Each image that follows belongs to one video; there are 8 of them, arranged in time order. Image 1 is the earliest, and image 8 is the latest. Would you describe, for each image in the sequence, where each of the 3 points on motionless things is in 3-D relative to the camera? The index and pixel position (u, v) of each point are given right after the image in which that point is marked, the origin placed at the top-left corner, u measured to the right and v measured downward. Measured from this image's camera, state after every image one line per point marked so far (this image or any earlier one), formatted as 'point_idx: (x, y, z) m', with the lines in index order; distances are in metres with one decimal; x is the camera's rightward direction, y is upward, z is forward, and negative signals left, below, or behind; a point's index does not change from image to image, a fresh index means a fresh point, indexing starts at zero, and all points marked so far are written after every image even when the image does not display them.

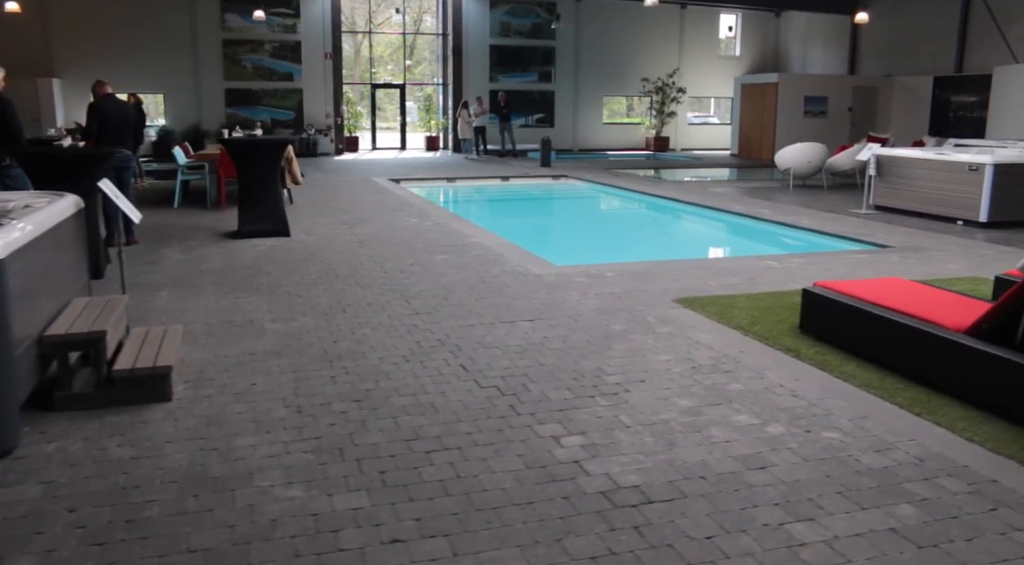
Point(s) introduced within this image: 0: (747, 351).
0: (+1.2, -0.4, +4.1) m
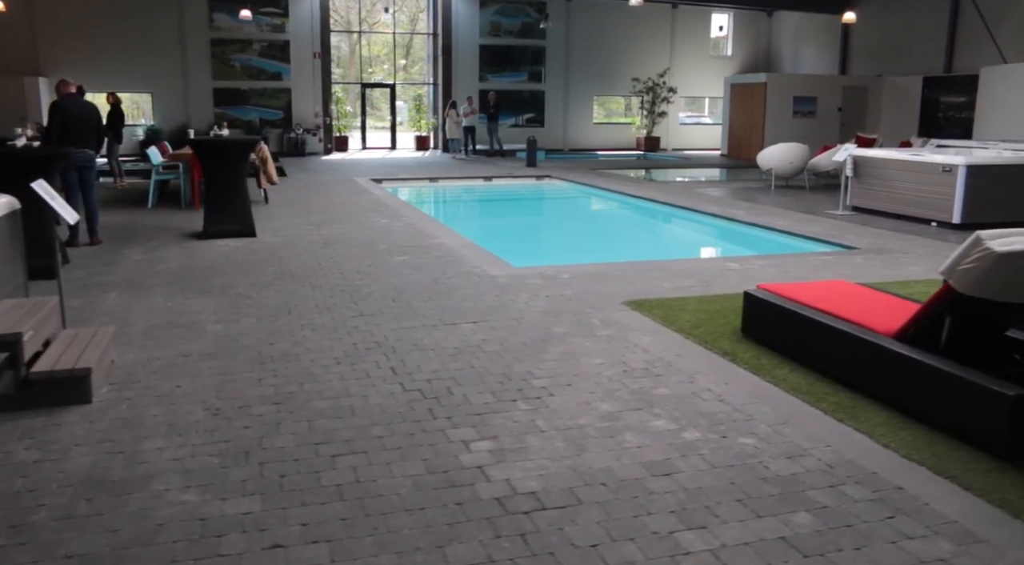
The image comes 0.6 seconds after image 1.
0: (+0.9, -0.4, +4.1) m
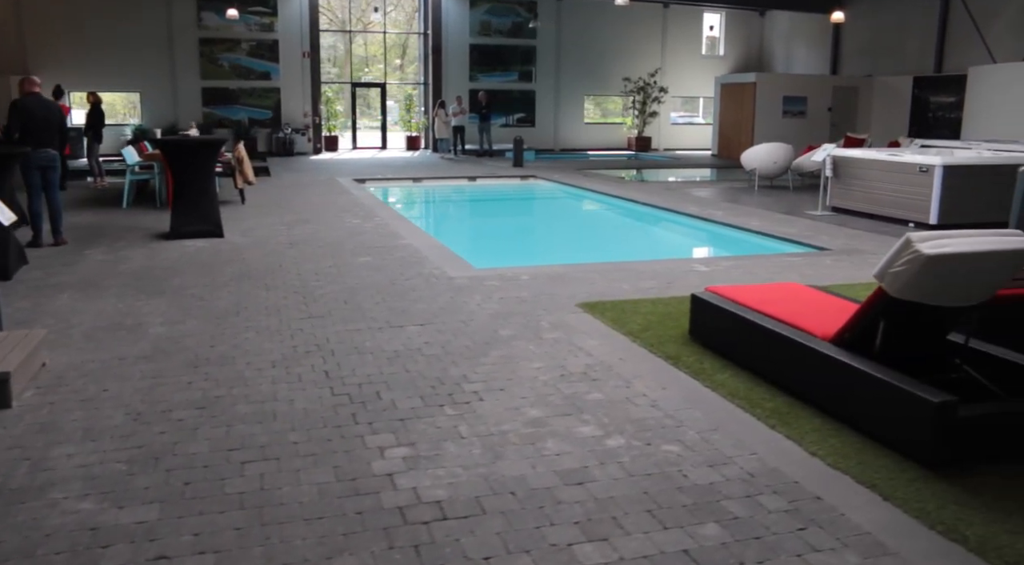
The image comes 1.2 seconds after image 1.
0: (+0.6, -0.4, +4.0) m
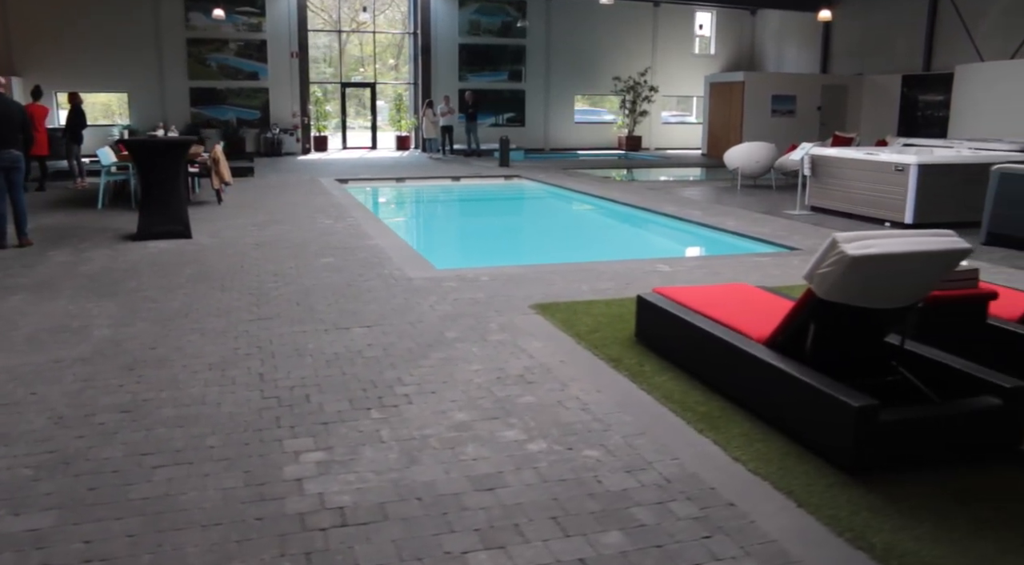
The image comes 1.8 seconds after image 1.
0: (+0.3, -0.4, +4.0) m
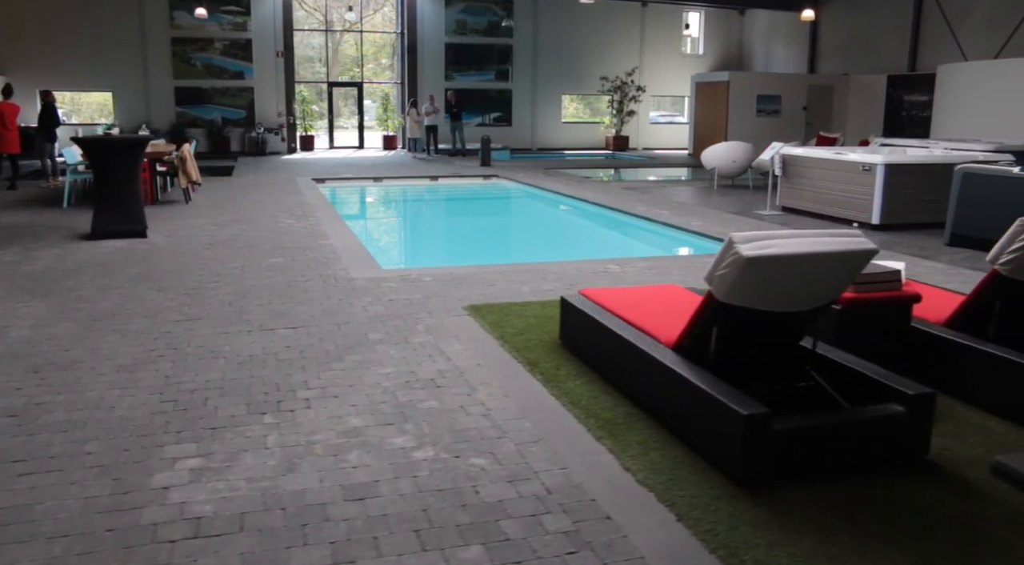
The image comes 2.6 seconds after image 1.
0: (-0.1, -0.4, +3.8) m
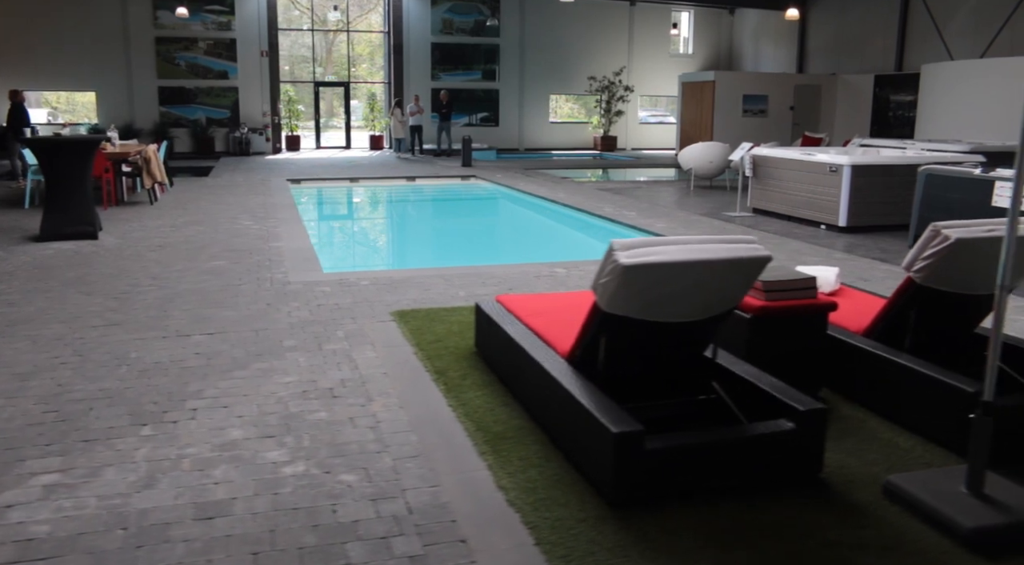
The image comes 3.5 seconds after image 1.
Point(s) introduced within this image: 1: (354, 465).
0: (-0.6, -0.4, +3.7) m
1: (-0.5, -0.6, +2.8) m
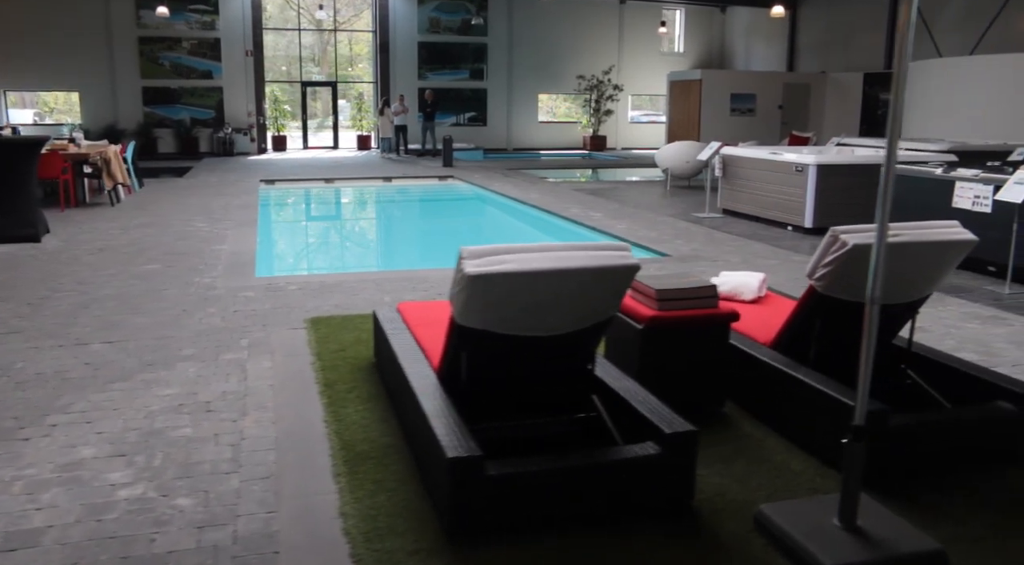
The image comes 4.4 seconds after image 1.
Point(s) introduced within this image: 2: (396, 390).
0: (-1.0, -0.4, +3.5) m
1: (-1.0, -0.7, +2.6) m
2: (-0.4, -0.4, +3.1) m
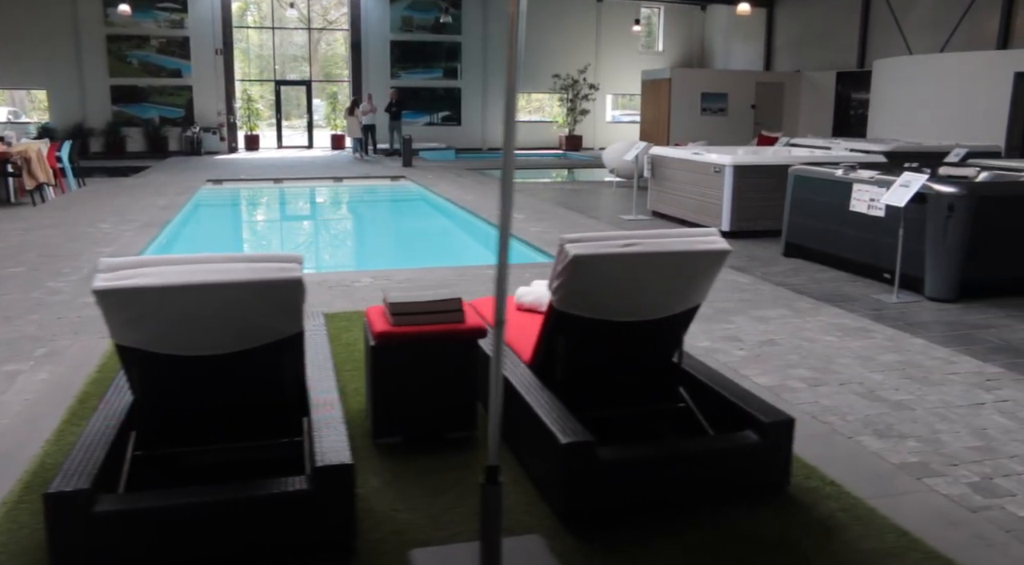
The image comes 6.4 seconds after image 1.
0: (-2.0, -0.5, +3.3) m
1: (-2.0, -0.7, +2.4) m
2: (-1.4, -0.4, +2.9) m
